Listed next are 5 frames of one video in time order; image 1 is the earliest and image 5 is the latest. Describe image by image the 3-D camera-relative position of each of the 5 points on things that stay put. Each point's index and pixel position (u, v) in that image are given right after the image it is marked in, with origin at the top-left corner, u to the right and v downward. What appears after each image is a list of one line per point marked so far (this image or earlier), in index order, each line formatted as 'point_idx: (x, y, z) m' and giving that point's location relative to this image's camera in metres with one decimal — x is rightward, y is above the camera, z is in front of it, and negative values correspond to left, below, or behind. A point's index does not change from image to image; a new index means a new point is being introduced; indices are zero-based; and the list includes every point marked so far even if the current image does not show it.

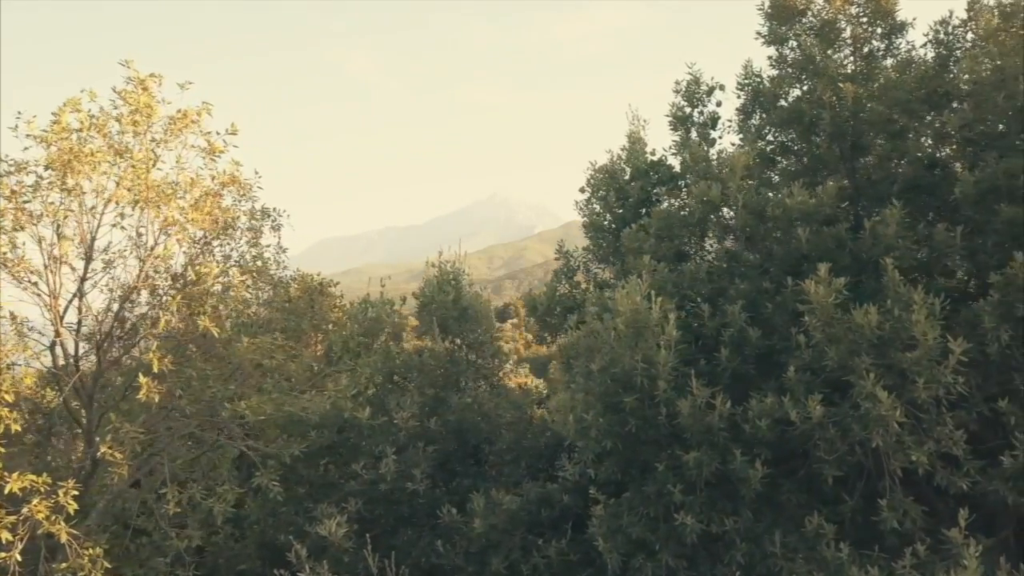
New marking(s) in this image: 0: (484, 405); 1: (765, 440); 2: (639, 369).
0: (-0.3, -1.3, +14.4) m
1: (+1.8, -1.1, +9.1) m
2: (+0.9, -0.6, +9.4) m
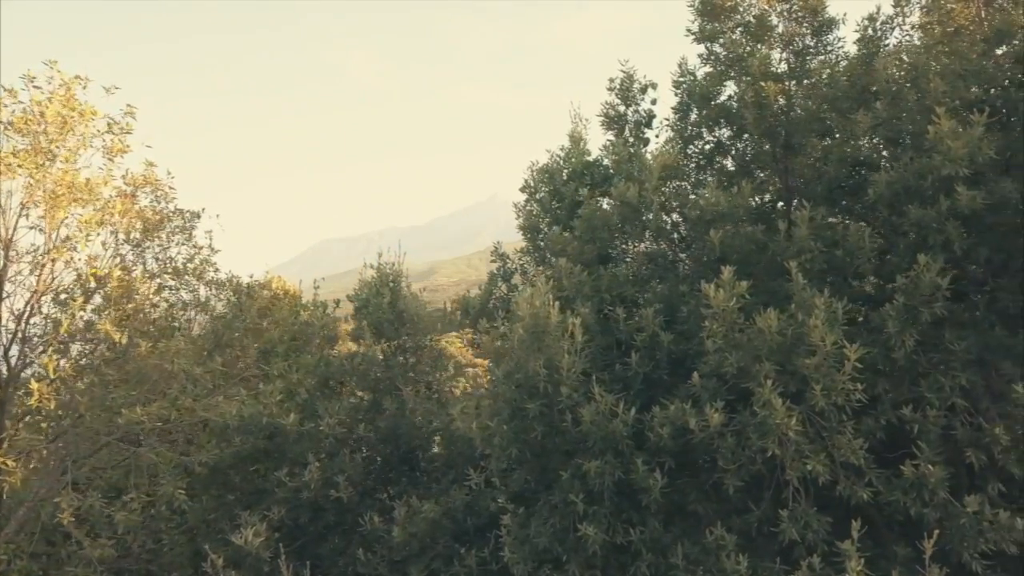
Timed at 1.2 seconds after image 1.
0: (-1.0, -1.3, +14.1) m
1: (+1.1, -1.1, +8.9) m
2: (+0.2, -0.6, +9.2) m
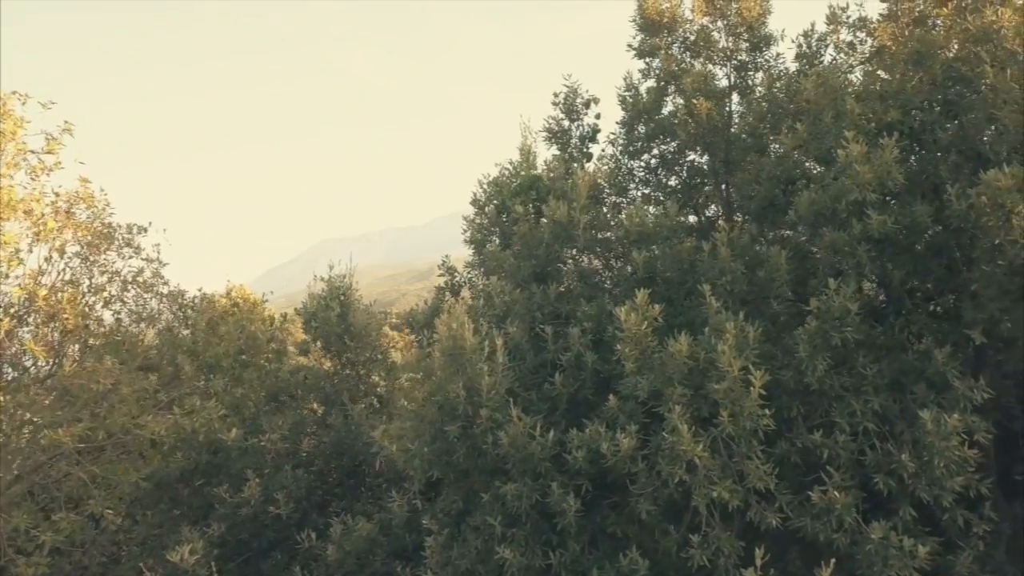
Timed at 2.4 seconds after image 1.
0: (-1.6, -1.5, +14.1) m
1: (+0.5, -1.3, +8.8) m
2: (-0.4, -0.8, +9.1) m
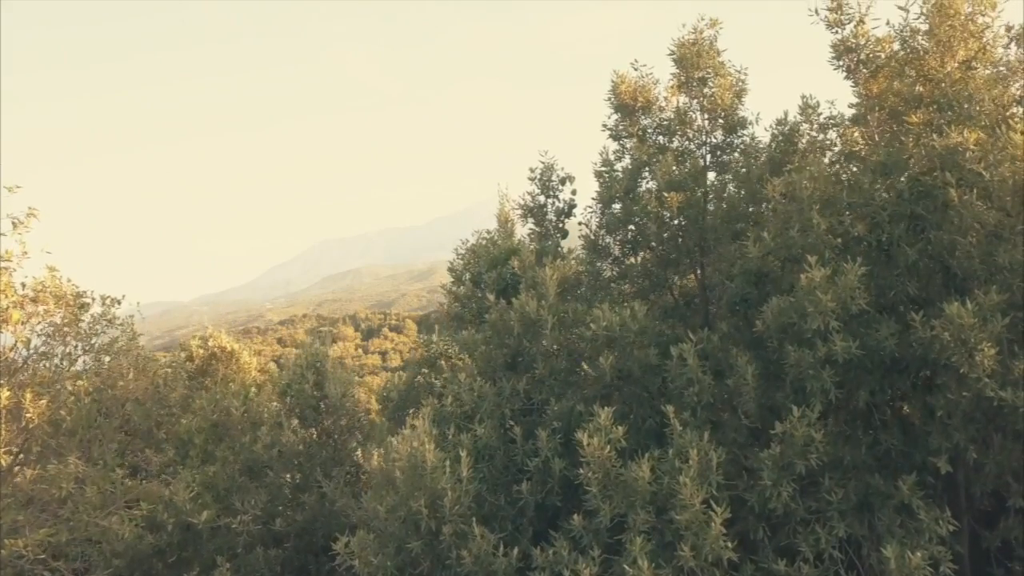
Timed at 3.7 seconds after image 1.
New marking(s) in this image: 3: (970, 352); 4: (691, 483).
0: (-1.9, -2.3, +14.0) m
1: (+0.2, -2.1, +8.7) m
2: (-0.6, -1.6, +9.0) m
3: (+2.7, -0.4, +7.5) m
4: (+1.1, -1.2, +8.0) m
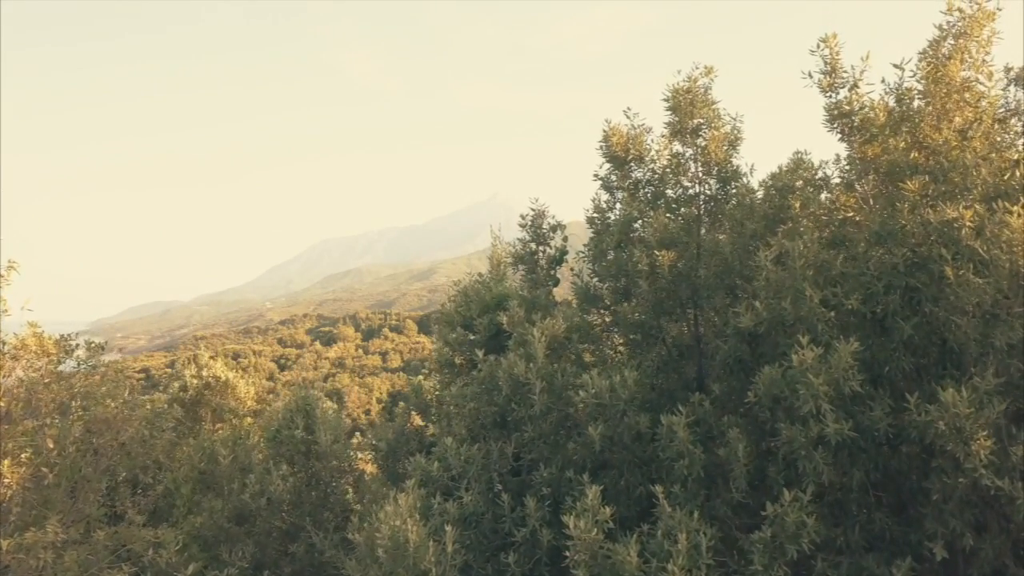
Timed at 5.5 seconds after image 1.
0: (-2.0, -2.8, +13.7) m
1: (+0.1, -2.6, +8.5) m
2: (-0.7, -2.1, +8.8) m
3: (+2.6, -0.9, +7.3) m
4: (+1.0, -1.7, +7.8) m
